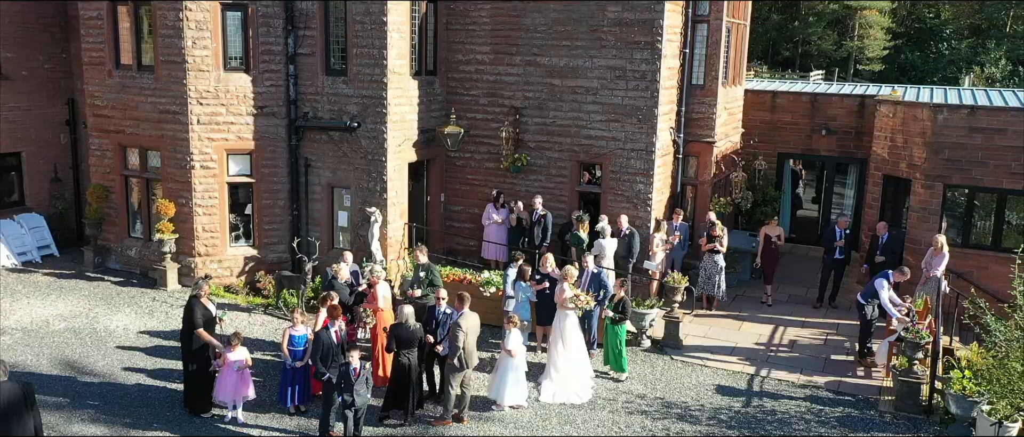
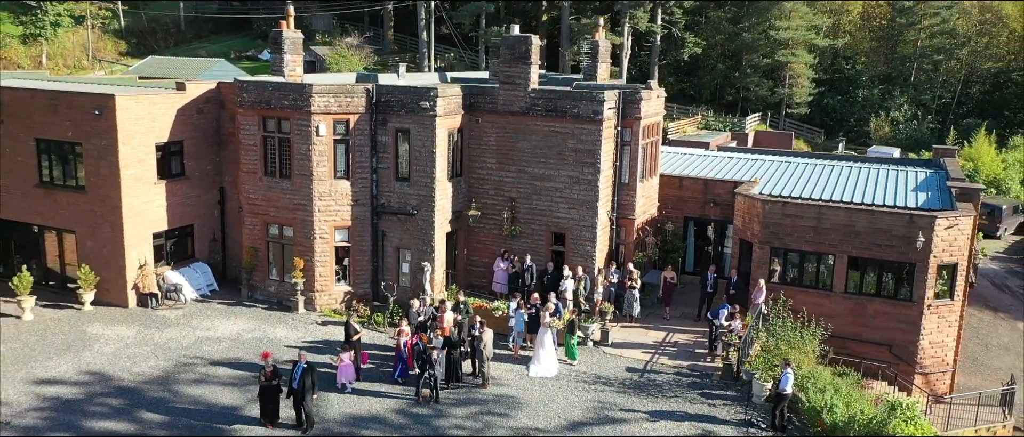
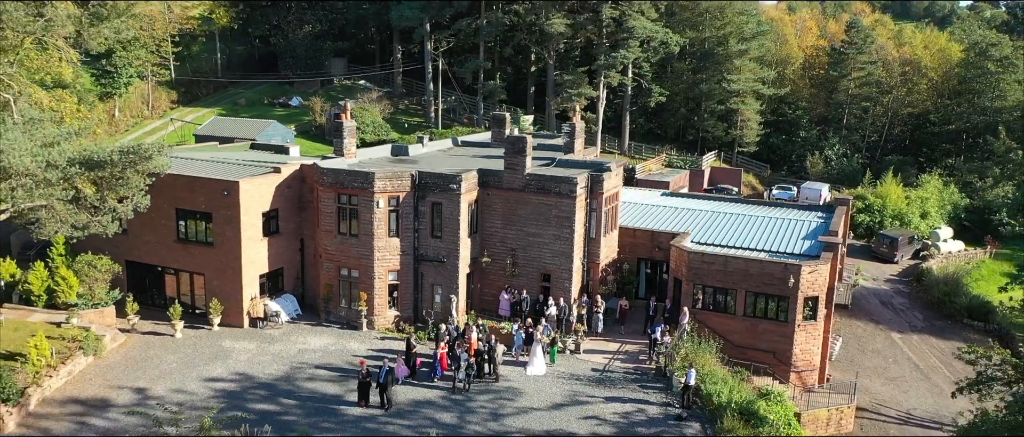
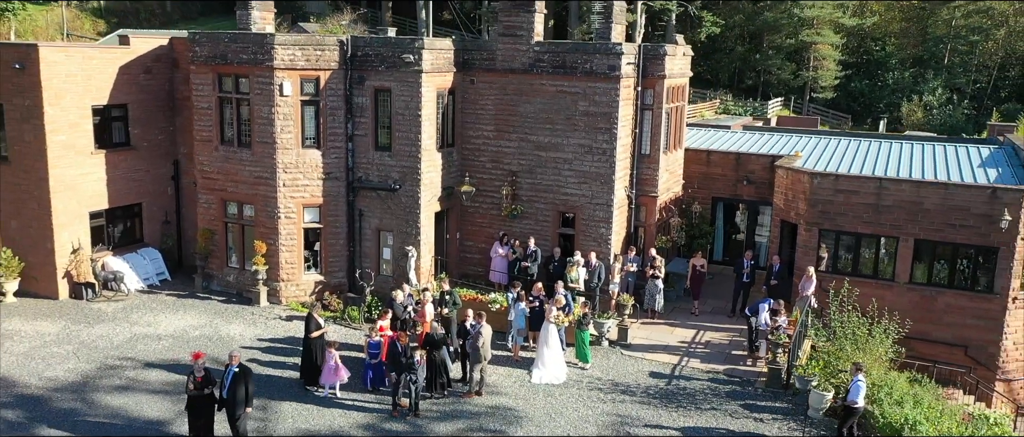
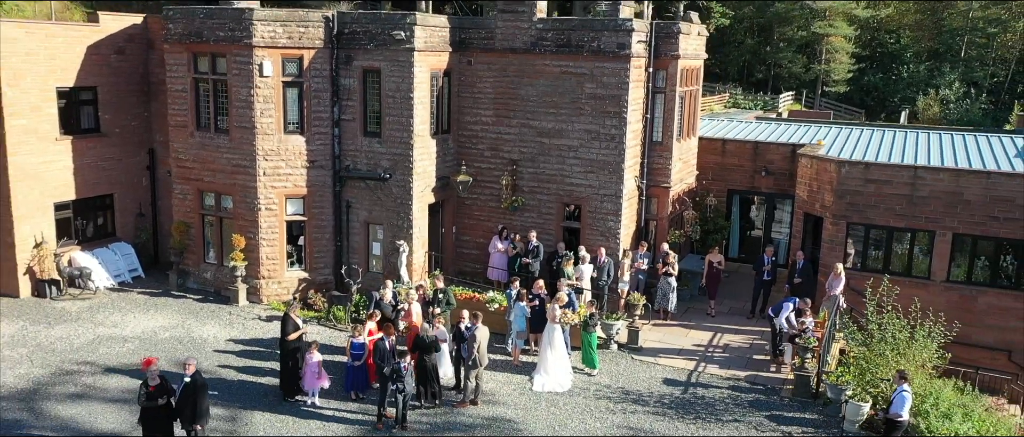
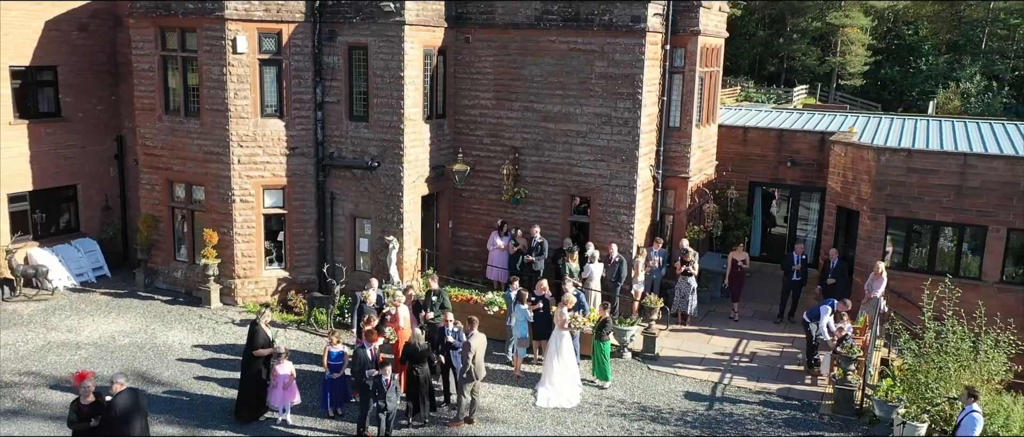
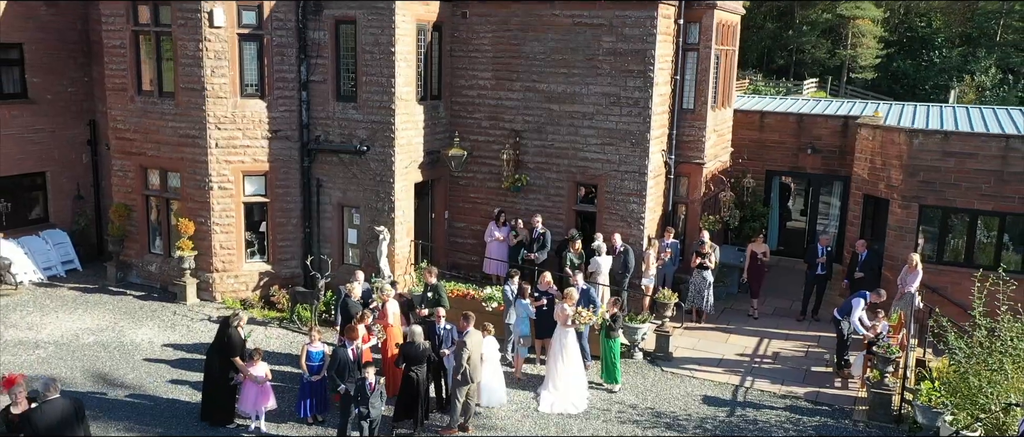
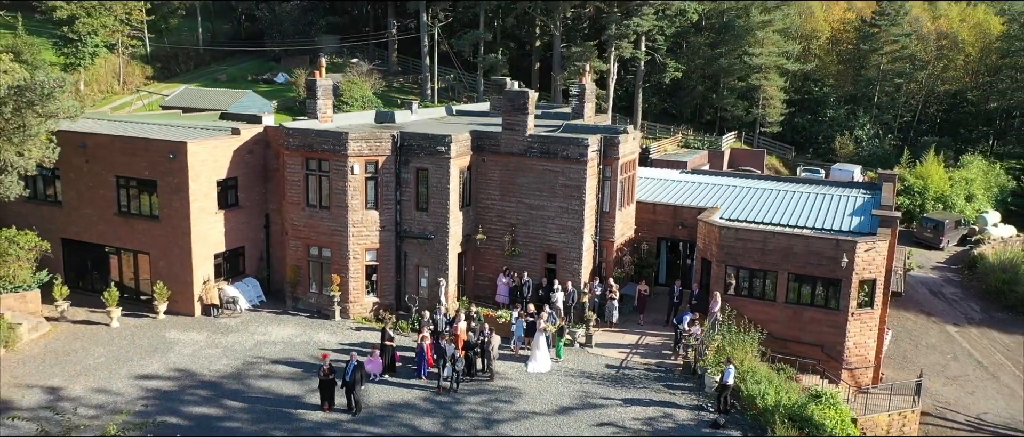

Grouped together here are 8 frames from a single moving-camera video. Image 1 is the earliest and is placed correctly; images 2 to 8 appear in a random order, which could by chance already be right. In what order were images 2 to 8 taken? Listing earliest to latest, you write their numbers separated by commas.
7, 6, 5, 4, 2, 8, 3
